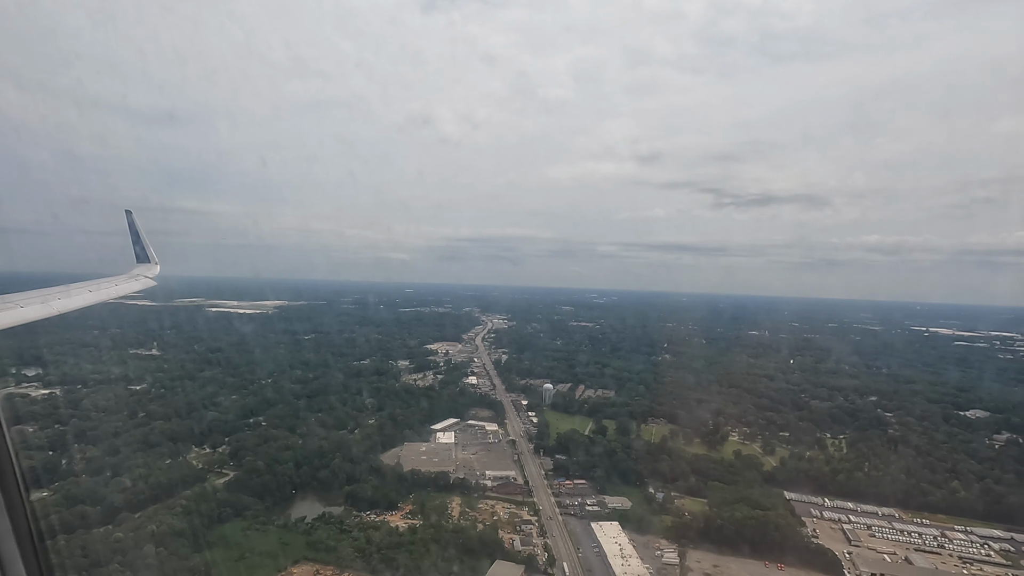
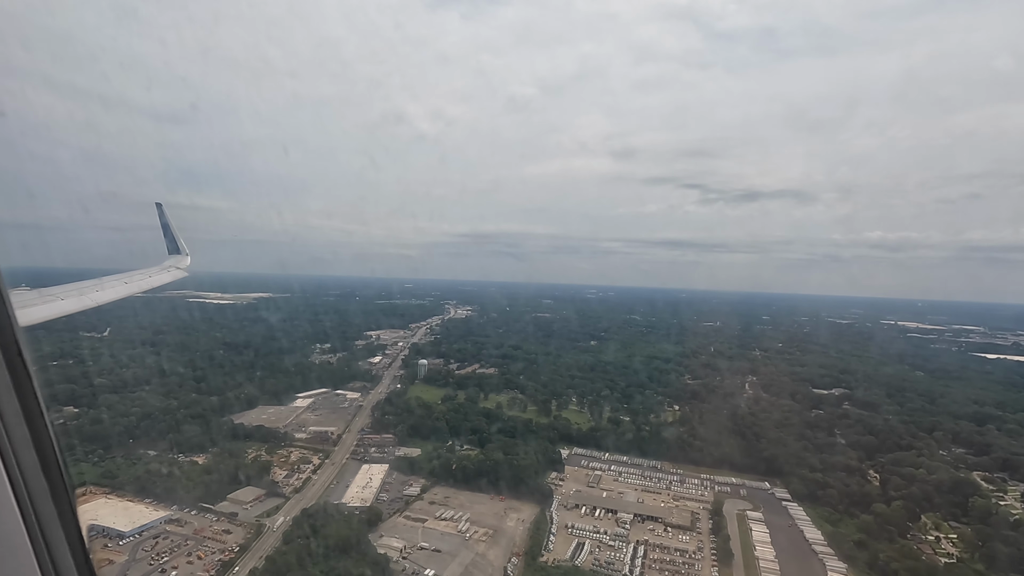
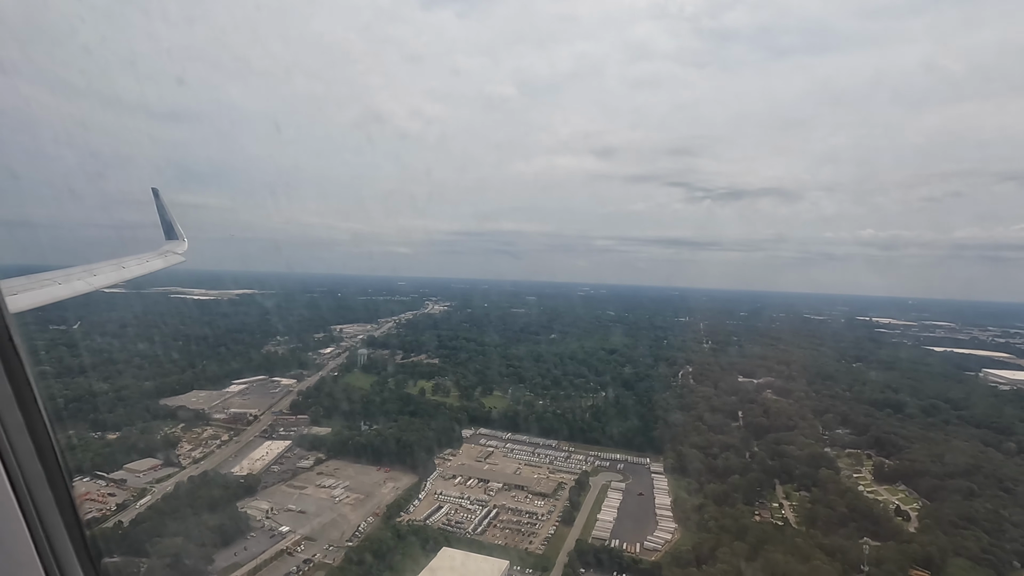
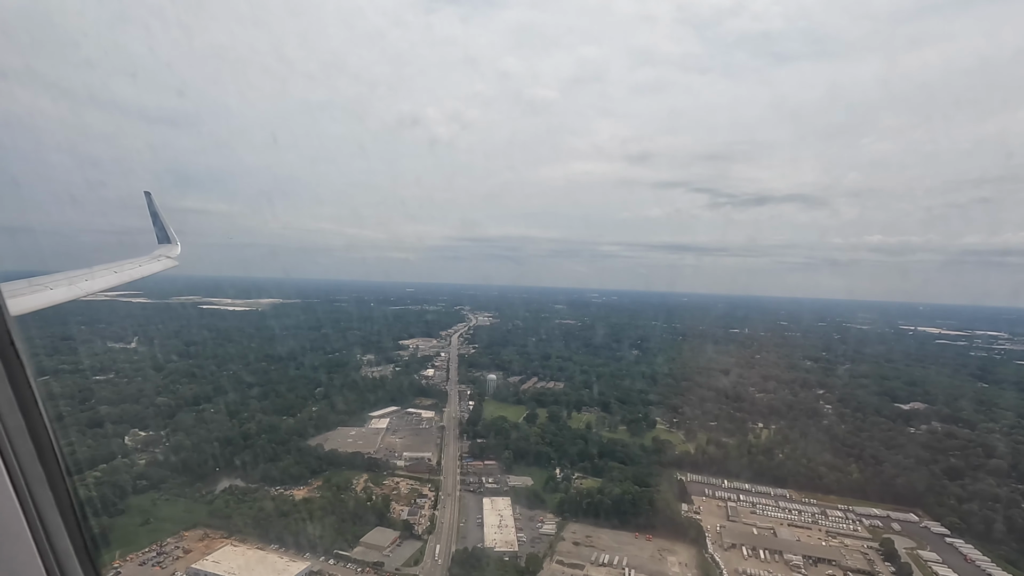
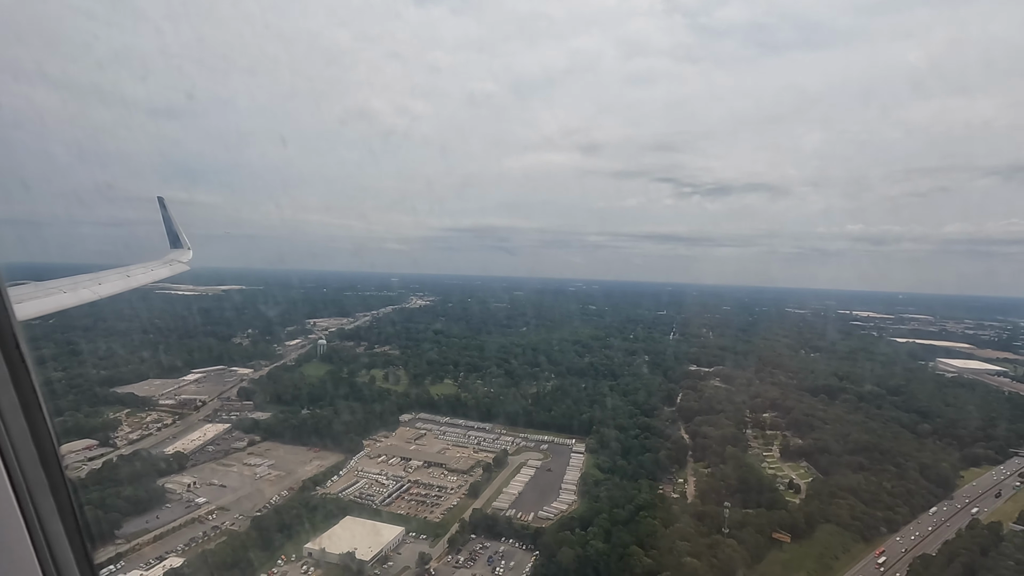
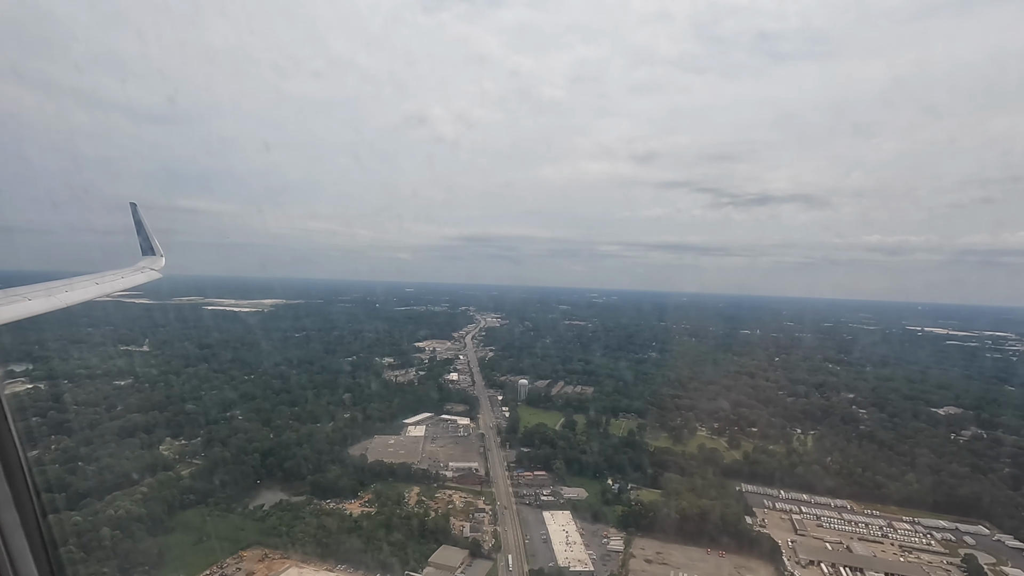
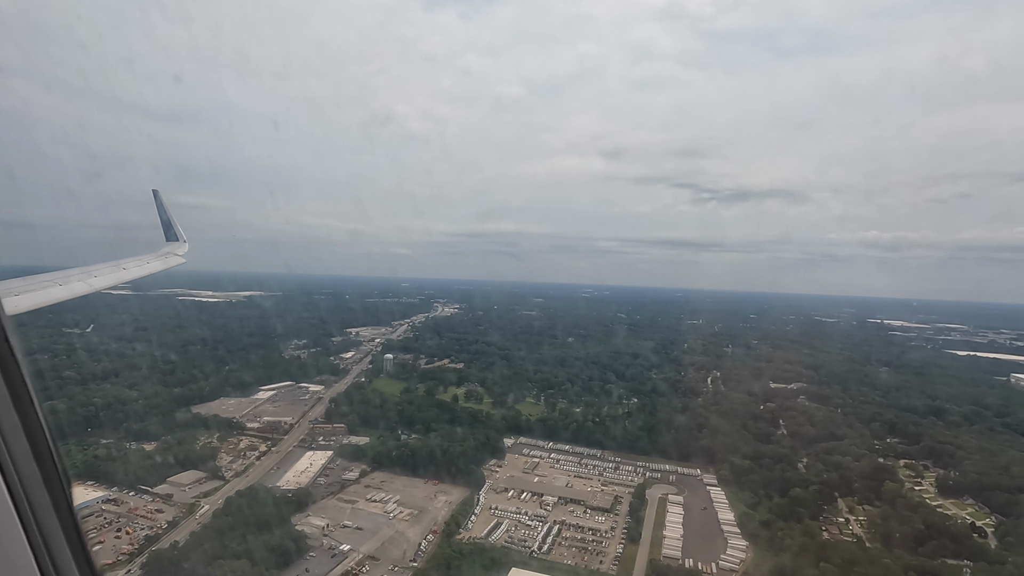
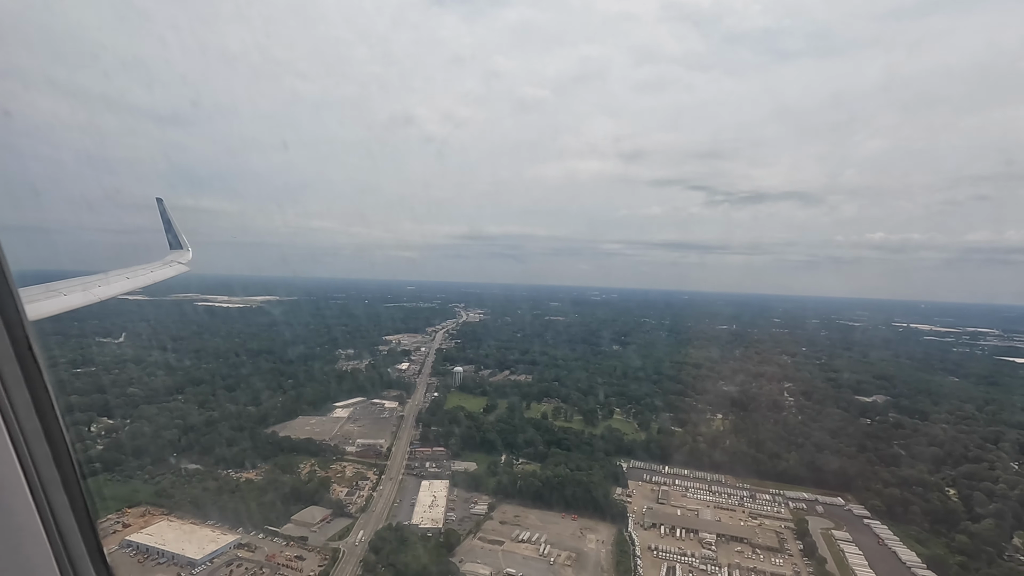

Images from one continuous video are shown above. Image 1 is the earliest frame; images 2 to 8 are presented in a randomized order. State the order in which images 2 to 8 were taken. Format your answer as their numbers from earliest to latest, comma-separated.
6, 4, 8, 2, 7, 3, 5
